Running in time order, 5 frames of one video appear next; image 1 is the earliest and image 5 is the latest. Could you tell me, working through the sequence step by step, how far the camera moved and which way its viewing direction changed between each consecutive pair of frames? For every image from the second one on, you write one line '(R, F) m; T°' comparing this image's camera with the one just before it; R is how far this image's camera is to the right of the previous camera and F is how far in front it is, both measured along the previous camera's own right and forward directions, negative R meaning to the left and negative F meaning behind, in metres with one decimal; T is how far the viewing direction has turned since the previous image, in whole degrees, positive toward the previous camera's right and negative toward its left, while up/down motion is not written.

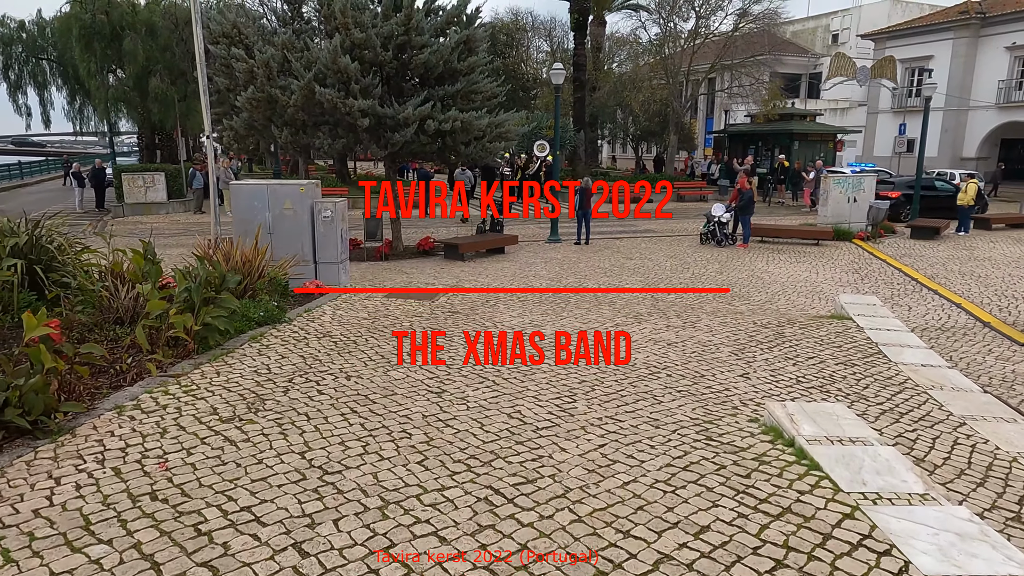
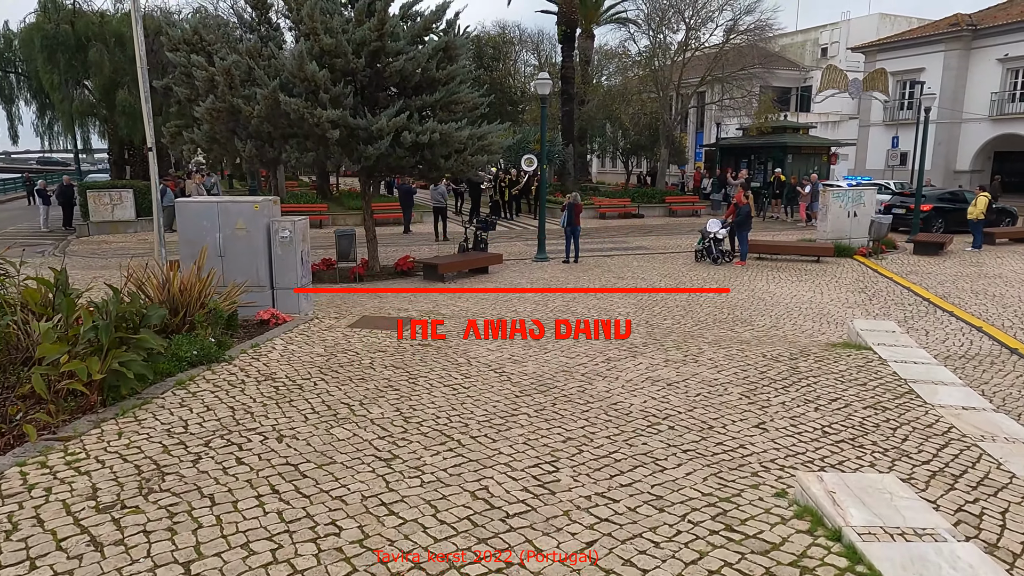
(+0.1, +1.0) m; +1°
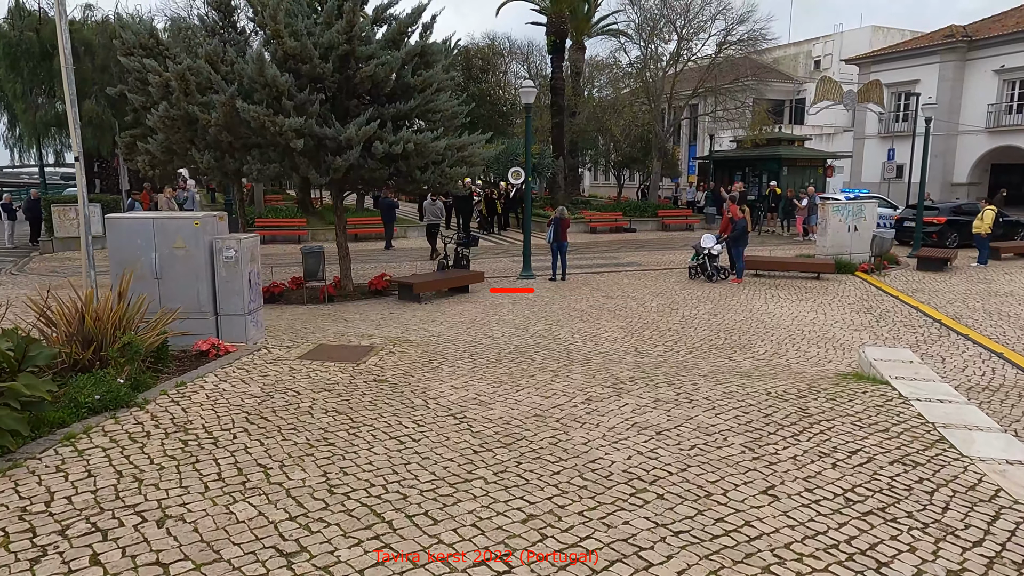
(+0.3, +0.9) m; 0°
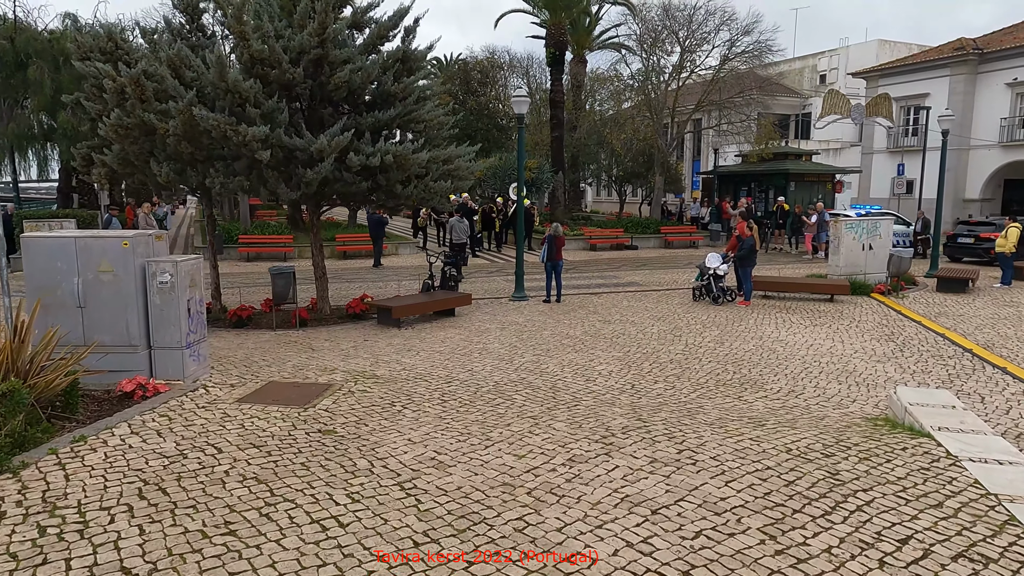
(+0.3, +1.0) m; 0°
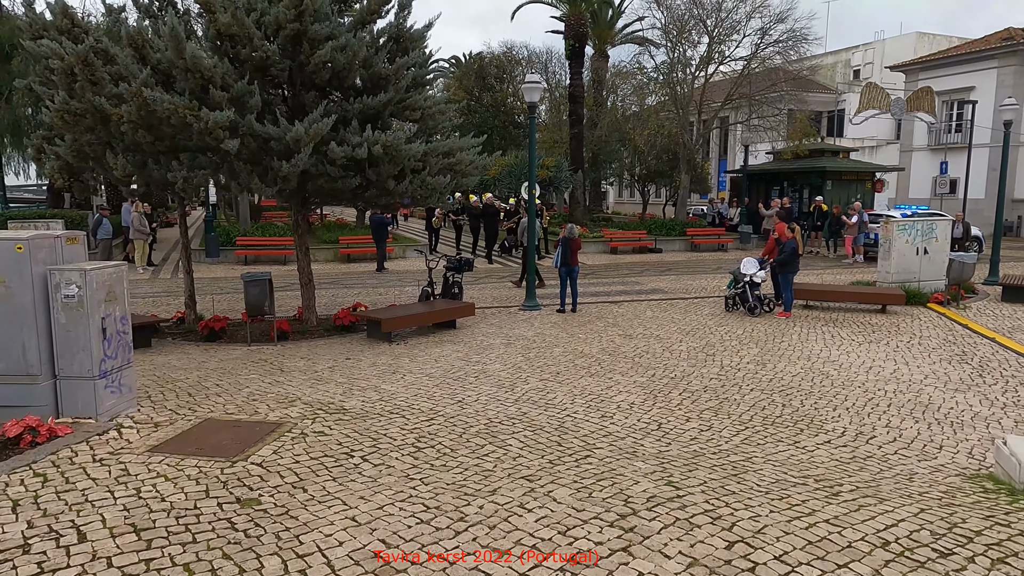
(+0.2, +1.5) m; -2°
